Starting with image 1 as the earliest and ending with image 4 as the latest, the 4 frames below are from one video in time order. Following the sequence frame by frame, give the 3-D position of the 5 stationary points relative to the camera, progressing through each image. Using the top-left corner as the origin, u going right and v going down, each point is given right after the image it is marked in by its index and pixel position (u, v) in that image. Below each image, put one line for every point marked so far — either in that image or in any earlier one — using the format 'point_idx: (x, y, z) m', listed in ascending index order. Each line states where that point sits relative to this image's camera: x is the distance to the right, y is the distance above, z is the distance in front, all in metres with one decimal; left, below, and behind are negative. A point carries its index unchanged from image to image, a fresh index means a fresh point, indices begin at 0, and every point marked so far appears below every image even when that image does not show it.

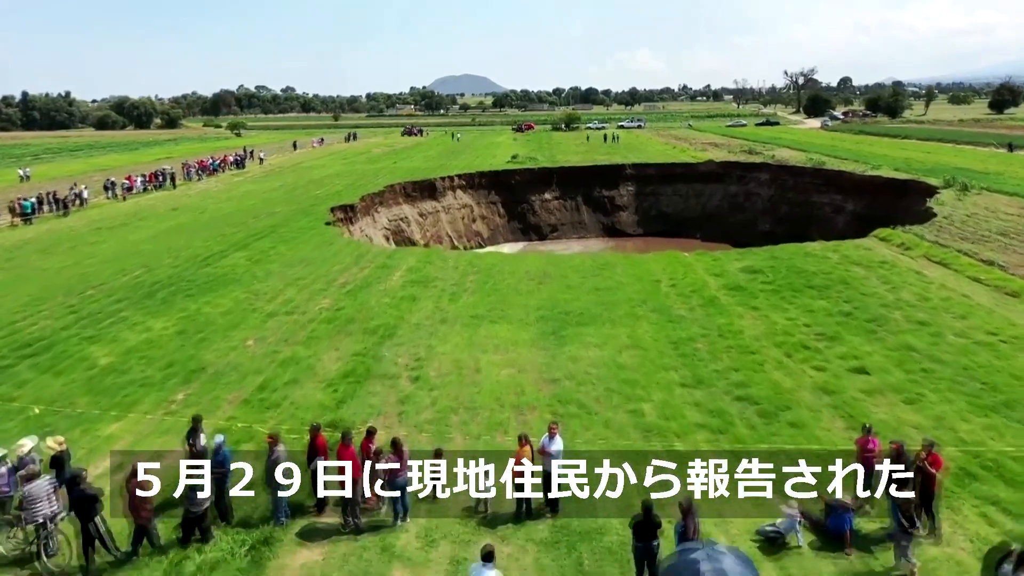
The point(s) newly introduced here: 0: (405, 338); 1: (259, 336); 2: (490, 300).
0: (-2.0, -1.0, +15.6) m
1: (-4.9, -0.9, +16.2) m
2: (-0.5, -0.3, +18.4) m
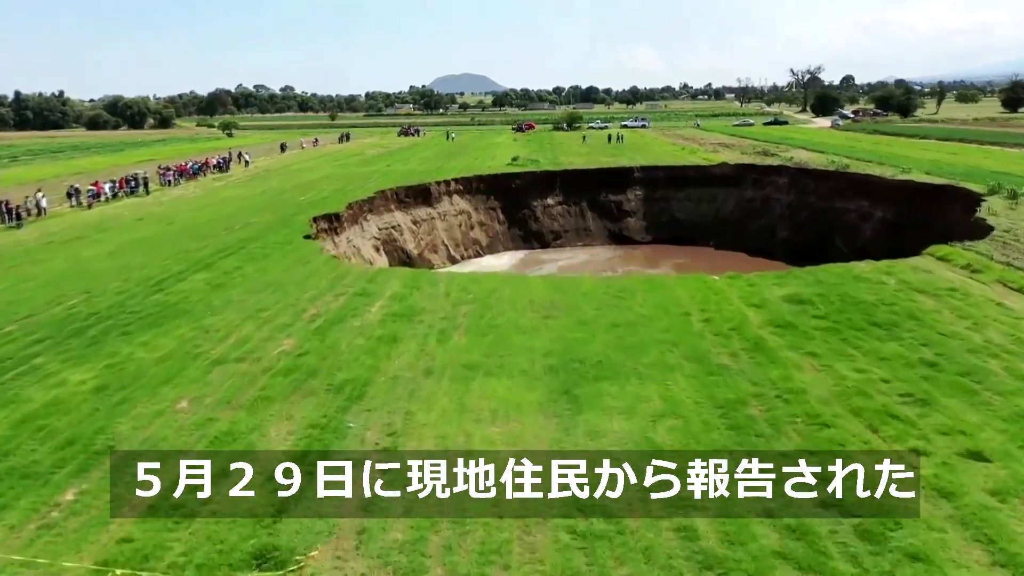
0: (-2.0, -1.7, +12.4) m
1: (-4.9, -1.6, +12.9) m
2: (-0.4, -1.0, +15.2) m
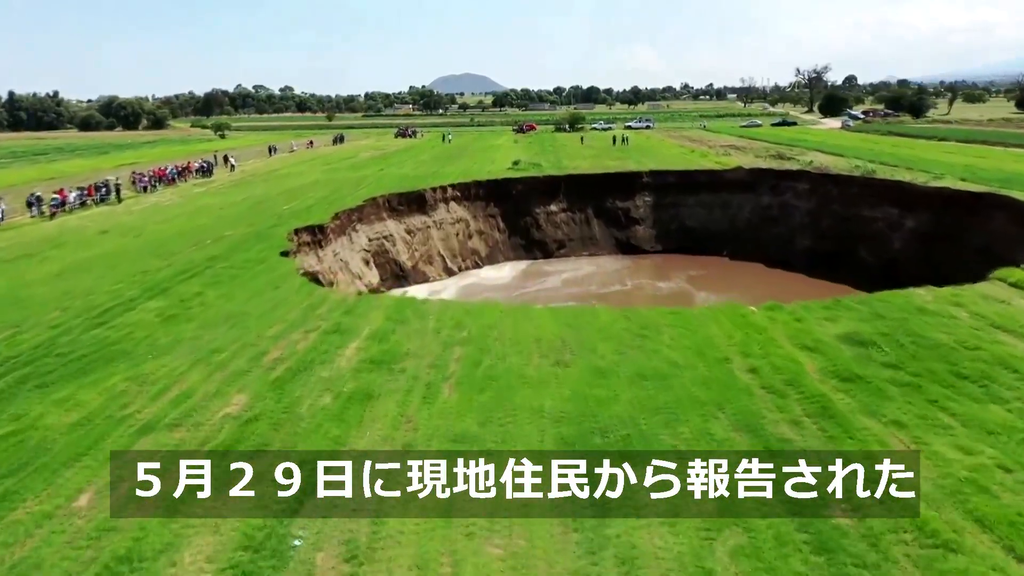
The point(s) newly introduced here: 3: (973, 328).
0: (-2.0, -2.4, +9.4) m
1: (-4.9, -2.3, +10.0) m
2: (-0.4, -1.6, +12.2) m
3: (+8.4, -0.7, +15.0) m
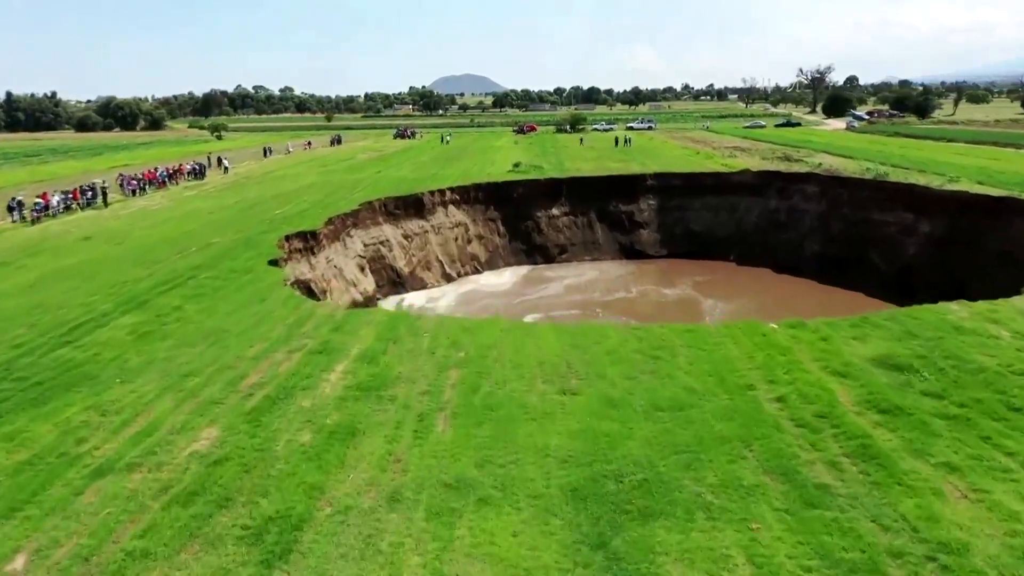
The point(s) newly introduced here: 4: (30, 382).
0: (-1.9, -2.7, +8.1) m
1: (-4.9, -2.6, +8.7) m
2: (-0.4, -1.9, +10.9) m
3: (+8.4, -1.0, +13.7) m
4: (-7.8, -1.6, +13.3) m
